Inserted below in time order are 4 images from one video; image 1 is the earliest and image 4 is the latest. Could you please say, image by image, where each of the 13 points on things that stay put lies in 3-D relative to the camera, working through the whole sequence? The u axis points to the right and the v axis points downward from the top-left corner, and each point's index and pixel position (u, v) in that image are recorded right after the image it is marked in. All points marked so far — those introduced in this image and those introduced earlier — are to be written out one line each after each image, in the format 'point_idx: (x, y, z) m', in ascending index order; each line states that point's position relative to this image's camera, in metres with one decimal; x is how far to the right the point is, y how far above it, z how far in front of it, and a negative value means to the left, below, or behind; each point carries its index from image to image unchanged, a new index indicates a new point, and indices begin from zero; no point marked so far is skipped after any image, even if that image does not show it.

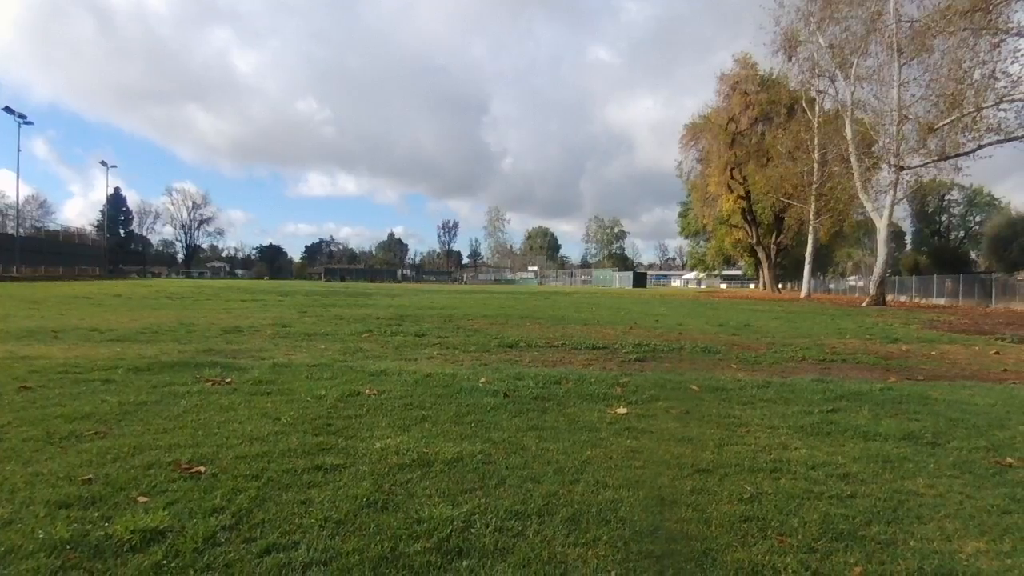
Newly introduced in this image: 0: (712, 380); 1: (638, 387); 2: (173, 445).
0: (+3.0, -1.4, +9.6) m
1: (+1.7, -1.3, +8.4) m
2: (-2.9, -1.3, +5.3) m
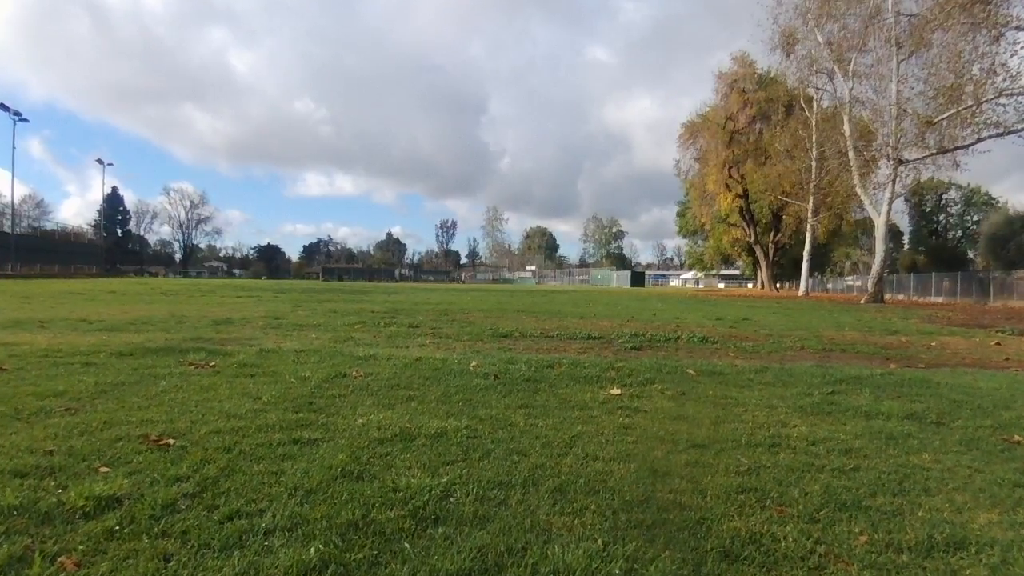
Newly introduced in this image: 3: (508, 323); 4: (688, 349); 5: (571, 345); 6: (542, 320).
0: (+2.9, -1.1, +9.4) m
1: (+1.6, -1.1, +8.2) m
2: (-2.9, -1.1, +5.1) m
3: (-0.2, -1.0, +17.8) m
4: (+3.3, -1.2, +12.1) m
5: (+1.1, -1.1, +11.9) m
6: (+0.9, -1.0, +19.4) m
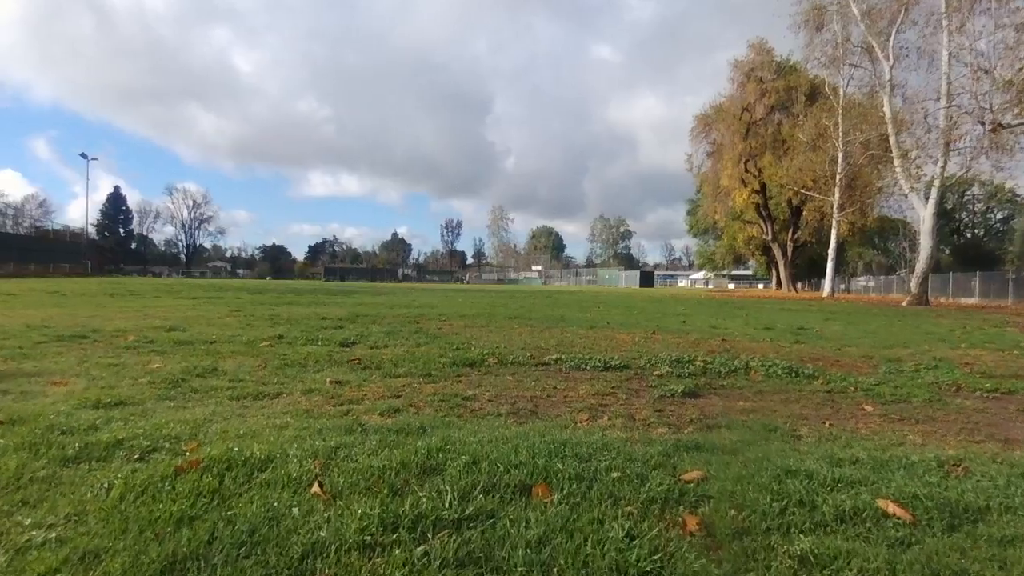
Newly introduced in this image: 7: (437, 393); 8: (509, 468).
0: (+2.5, -1.1, +4.2) m
1: (+1.1, -1.1, +3.0) m
2: (-3.4, -1.1, -0.1) m
3: (-0.6, -1.0, +12.6) m
4: (+2.9, -1.2, +6.9) m
5: (+0.6, -1.1, +6.7) m
6: (+0.5, -1.0, +14.2) m
7: (-0.7, -1.1, +6.5) m
8: (0.0, -1.0, +3.6) m
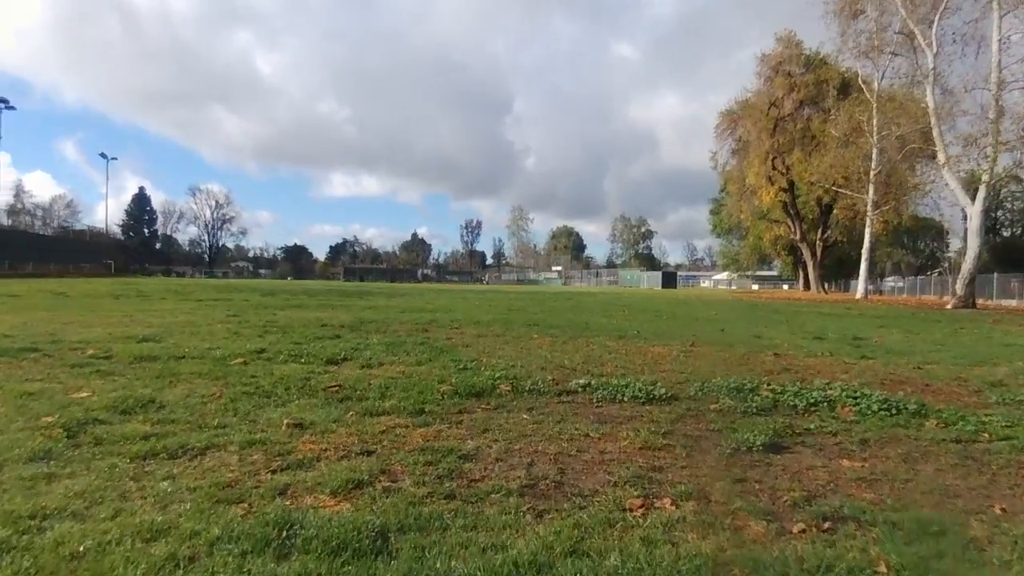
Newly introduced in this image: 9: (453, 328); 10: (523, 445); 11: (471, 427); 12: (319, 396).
0: (+2.5, -1.2, +2.3) m
1: (+1.1, -1.2, +1.2) m
2: (-3.5, -1.2, -1.7) m
3: (-0.3, -1.1, +10.8) m
4: (+3.0, -1.3, +5.0) m
5: (+0.8, -1.2, +4.9) m
6: (+0.9, -1.1, +12.3) m
7: (-0.6, -1.2, +4.7) m
8: (0.0, -1.1, +1.8) m
9: (-1.5, -1.0, +16.3) m
10: (+0.1, -1.2, +4.9) m
11: (-0.3, -1.2, +5.5) m
12: (-2.0, -1.1, +6.8) m
